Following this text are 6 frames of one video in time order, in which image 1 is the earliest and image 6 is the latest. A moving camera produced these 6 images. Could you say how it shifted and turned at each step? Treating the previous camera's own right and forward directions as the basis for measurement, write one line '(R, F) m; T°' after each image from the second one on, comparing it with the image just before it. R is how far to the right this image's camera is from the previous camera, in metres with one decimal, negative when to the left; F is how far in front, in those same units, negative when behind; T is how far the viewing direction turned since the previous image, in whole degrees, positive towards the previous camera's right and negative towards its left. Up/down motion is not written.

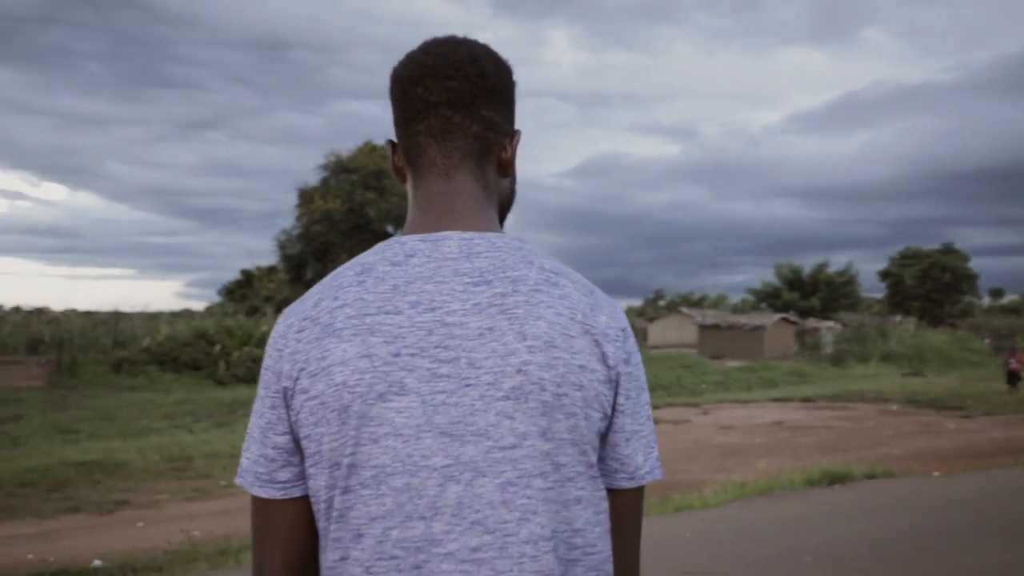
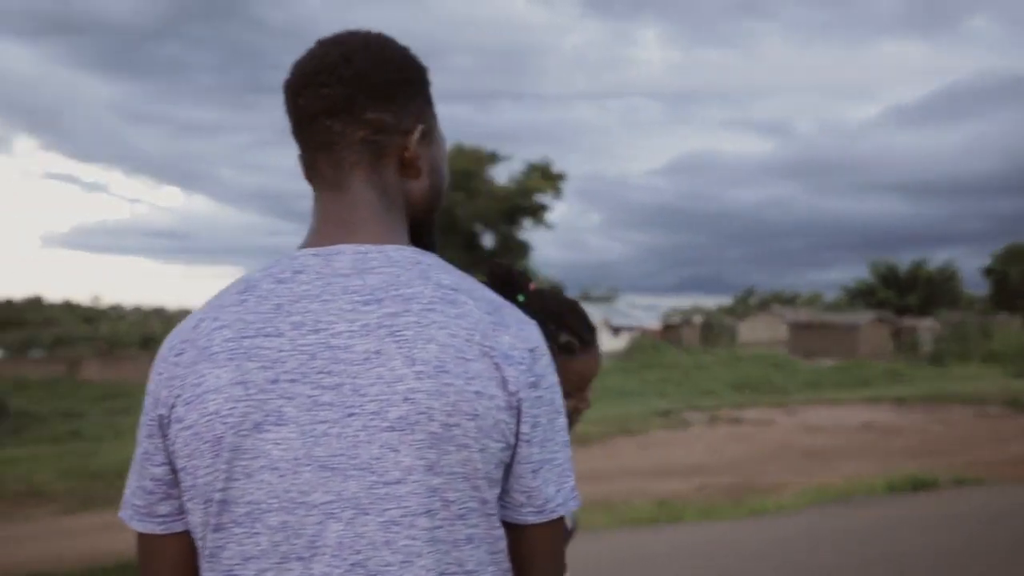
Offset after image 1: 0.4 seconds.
(+0.2, +0.1) m; -5°
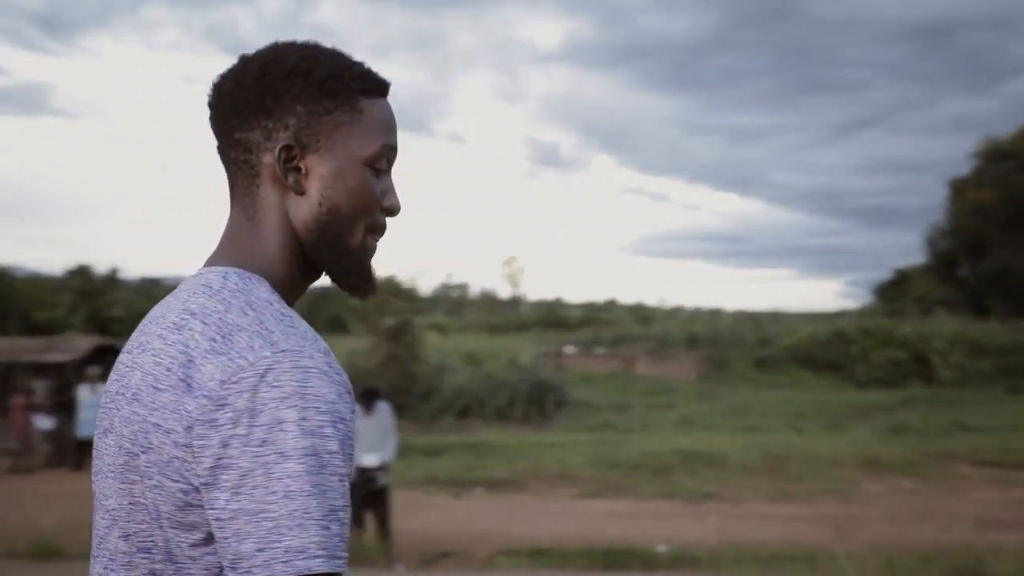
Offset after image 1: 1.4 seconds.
(+0.8, +0.4) m; -34°
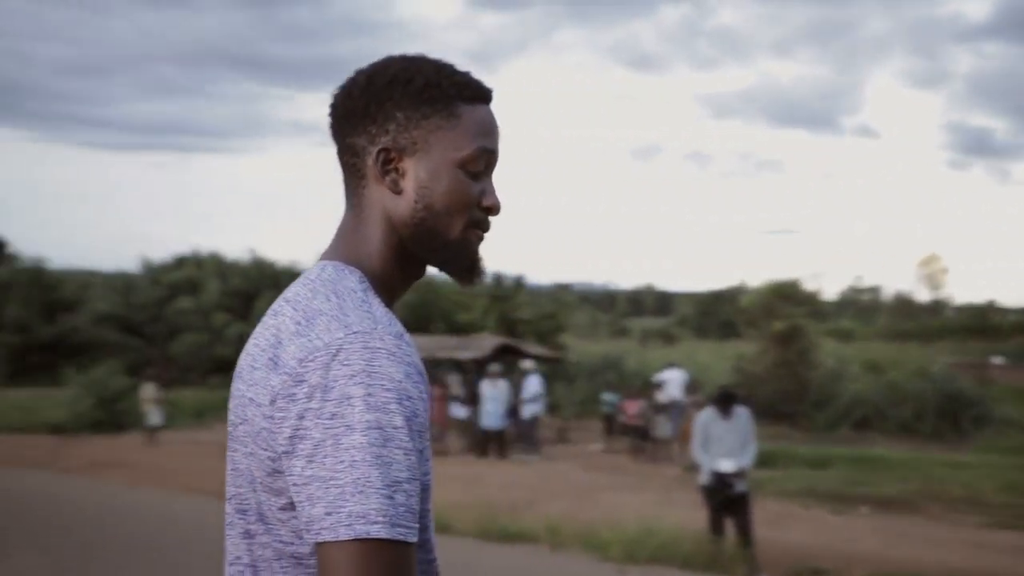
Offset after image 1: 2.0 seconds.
(+0.4, +0.1) m; -25°
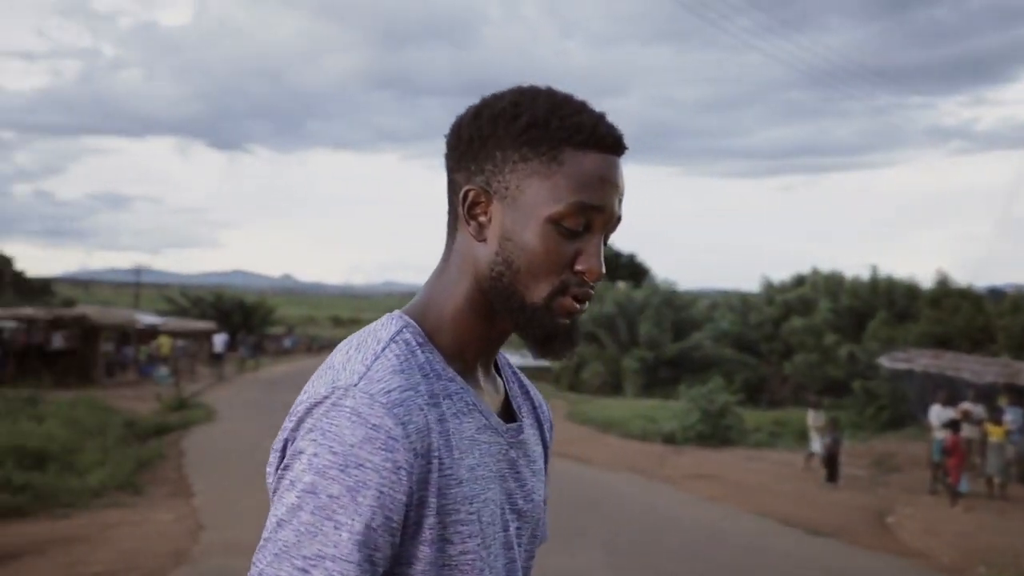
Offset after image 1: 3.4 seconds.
(+0.7, +0.4) m; -38°
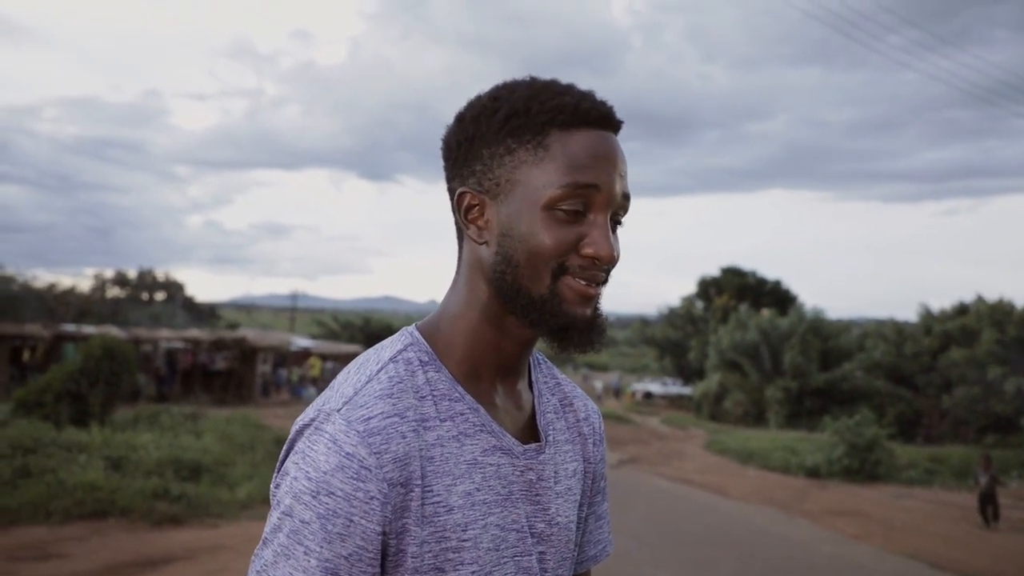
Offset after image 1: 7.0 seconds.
(+0.2, 0.0) m; -9°
